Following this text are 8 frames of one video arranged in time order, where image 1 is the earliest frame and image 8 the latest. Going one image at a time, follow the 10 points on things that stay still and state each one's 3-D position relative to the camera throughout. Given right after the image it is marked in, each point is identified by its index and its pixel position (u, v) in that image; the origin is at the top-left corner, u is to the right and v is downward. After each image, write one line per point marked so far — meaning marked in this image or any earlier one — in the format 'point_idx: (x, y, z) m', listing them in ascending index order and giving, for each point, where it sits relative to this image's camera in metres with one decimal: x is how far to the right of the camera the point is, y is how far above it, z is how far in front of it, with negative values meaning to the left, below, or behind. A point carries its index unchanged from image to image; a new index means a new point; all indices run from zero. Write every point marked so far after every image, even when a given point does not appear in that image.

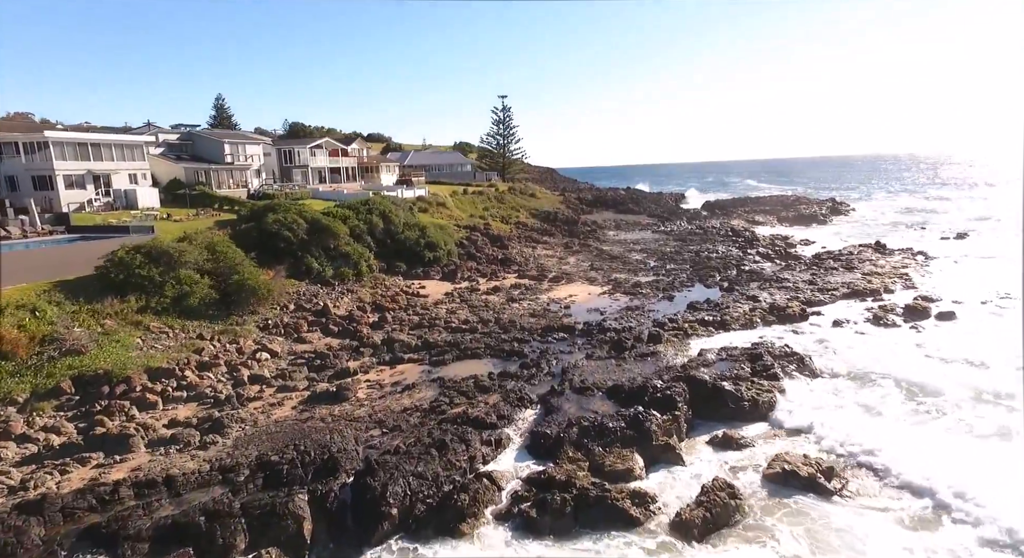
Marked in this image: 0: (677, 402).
0: (+4.9, -3.7, +17.1) m
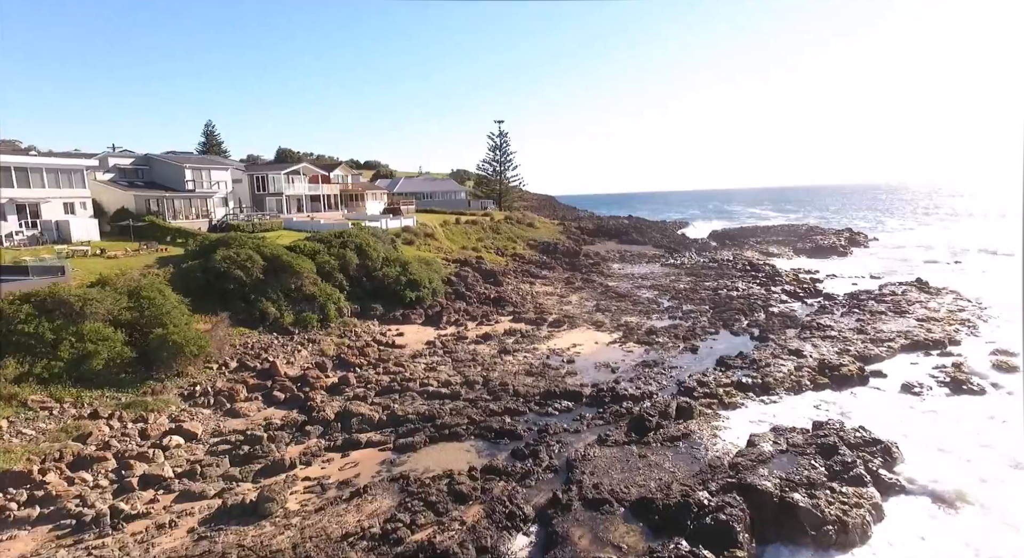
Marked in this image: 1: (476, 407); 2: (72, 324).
0: (+4.6, -5.2, +11.9) m
1: (-1.3, -4.4, +20.0) m
2: (-14.9, -1.5, +19.8) m
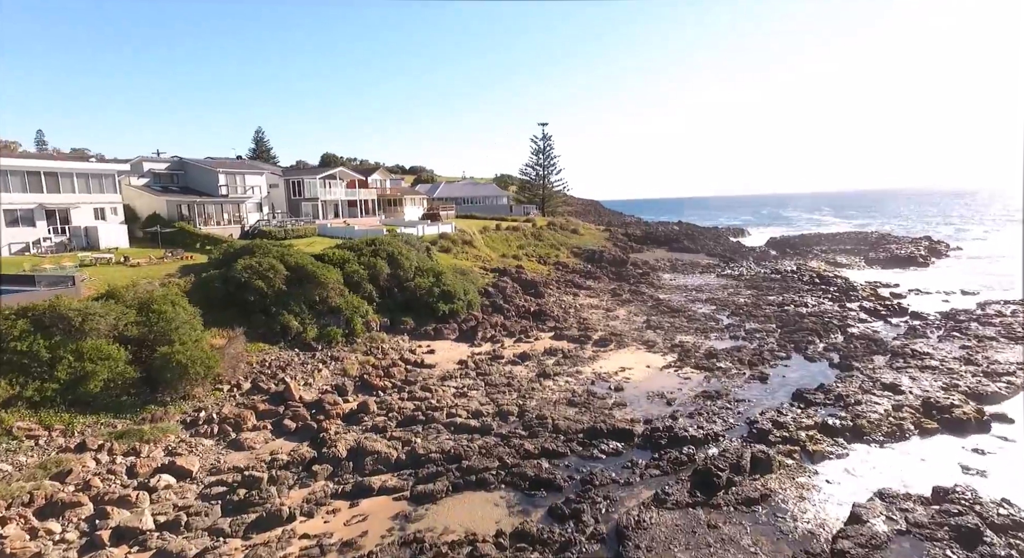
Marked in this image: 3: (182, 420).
0: (+5.1, -5.8, +8.7) m
1: (-0.1, -5.0, +17.2) m
2: (-13.7, -1.9, +18.1) m
3: (-10.3, -4.4, +18.1) m
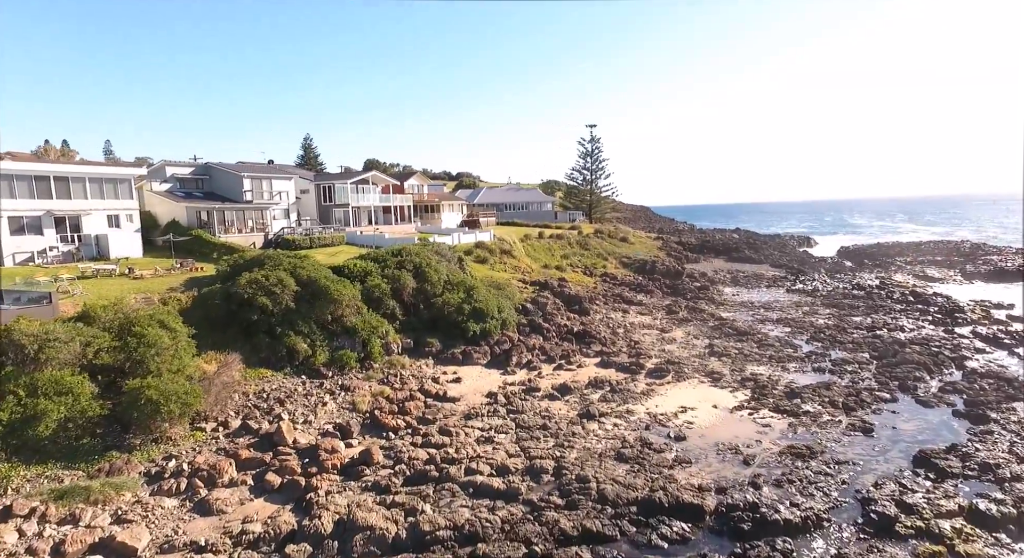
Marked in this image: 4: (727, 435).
0: (+5.1, -6.3, +4.3) m
1: (+0.6, -5.6, +13.3) m
2: (-12.9, -2.4, +15.3) m
3: (-9.5, -4.9, +15.0) m
4: (+6.8, -4.9, +18.4) m
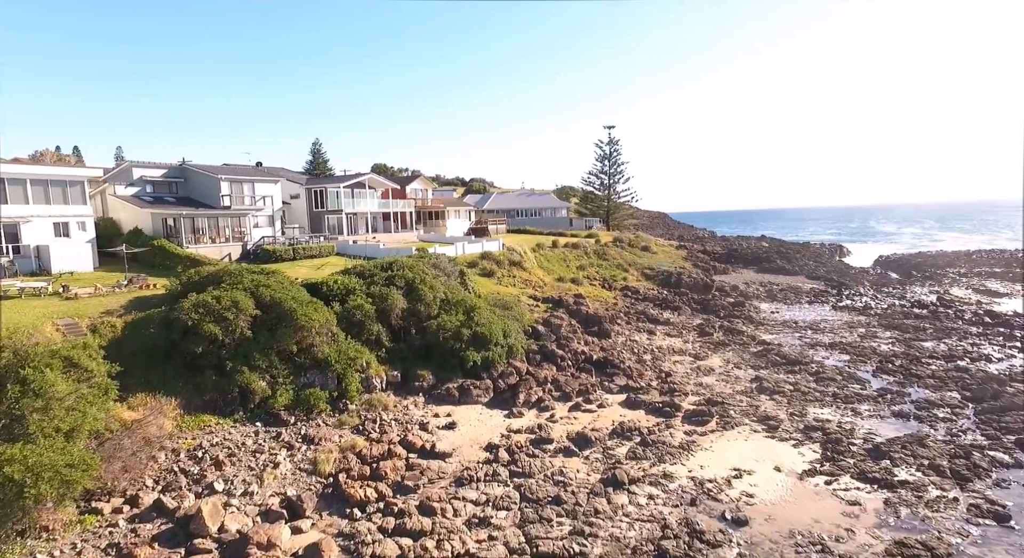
0: (+4.8, -6.9, -0.4) m
1: (+0.6, -6.2, +8.7) m
2: (-12.9, -3.1, +11.0) m
3: (-9.5, -5.6, +10.6) m
4: (+6.9, -5.7, +13.6) m
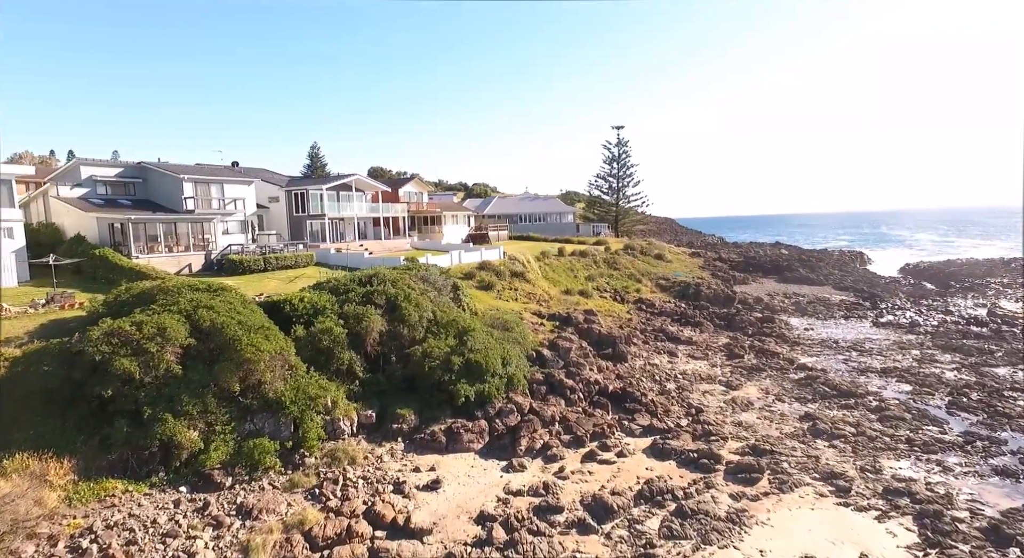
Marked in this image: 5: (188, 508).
0: (+4.7, -7.2, -4.5) m
1: (+0.5, -6.7, +4.6) m
2: (-12.9, -3.6, +7.0) m
3: (-9.6, -6.0, +6.6) m
4: (+6.8, -6.2, +9.5) m
5: (-7.4, -5.2, +13.2) m
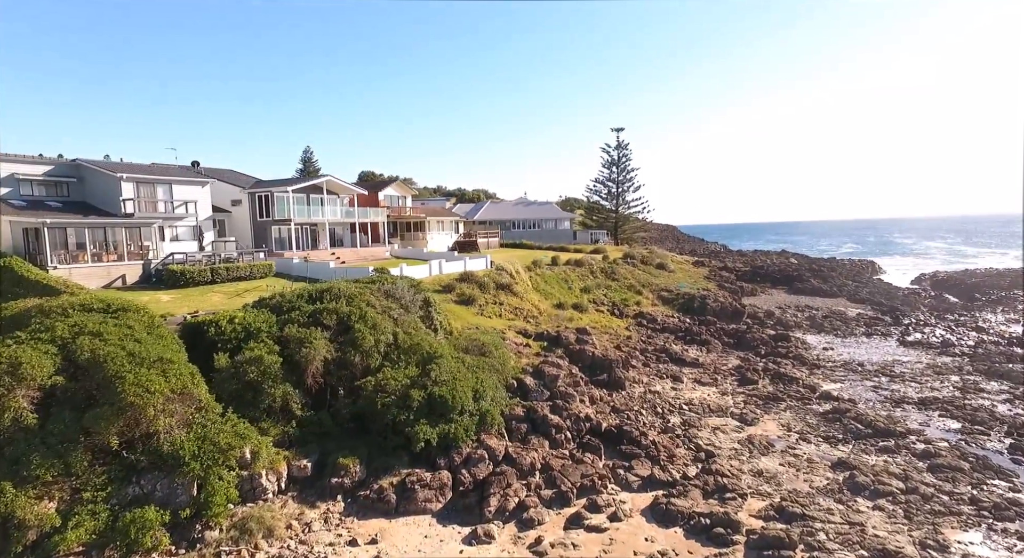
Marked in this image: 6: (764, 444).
0: (+3.8, -7.5, -8.1) m
1: (-0.4, -7.0, +1.0) m
2: (-13.8, -3.9, +3.5) m
3: (-10.4, -6.4, +3.0) m
4: (+6.0, -6.6, +5.9) m
5: (-8.2, -5.6, +9.6) m
6: (+8.1, -5.3, +18.6) m
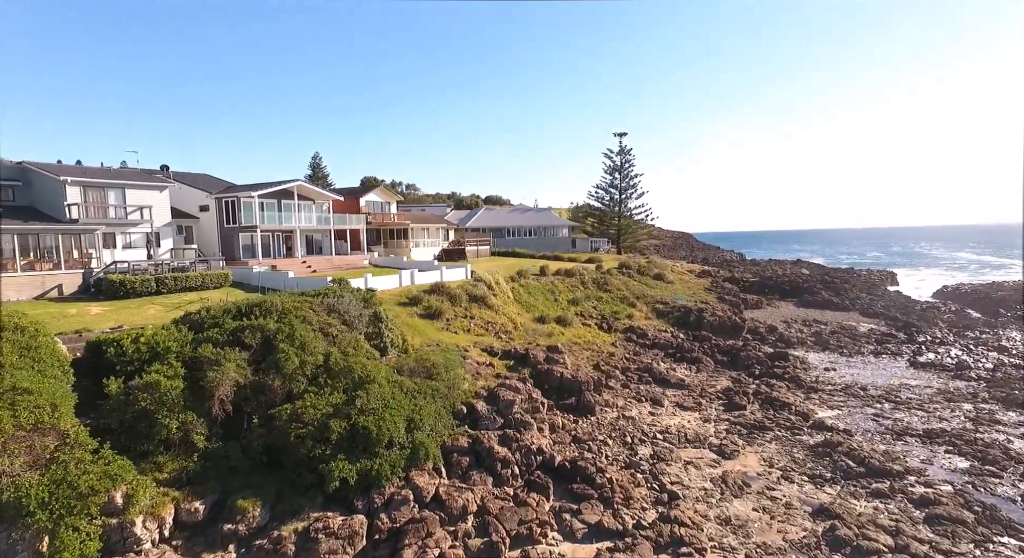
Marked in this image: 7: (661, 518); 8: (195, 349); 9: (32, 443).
0: (+1.3, -7.7, -10.2) m
1: (-2.6, -7.3, -0.9) m
2: (-15.9, -4.1, +2.1) m
3: (-12.6, -6.6, +1.4) m
4: (+3.9, -6.9, +3.8) m
5: (-10.2, -5.9, +8.0) m
6: (+6.4, -5.8, +16.4) m
7: (+3.7, -5.9, +14.4) m
8: (-8.5, -1.8, +15.6) m
9: (-9.3, -3.2, +11.3) m
